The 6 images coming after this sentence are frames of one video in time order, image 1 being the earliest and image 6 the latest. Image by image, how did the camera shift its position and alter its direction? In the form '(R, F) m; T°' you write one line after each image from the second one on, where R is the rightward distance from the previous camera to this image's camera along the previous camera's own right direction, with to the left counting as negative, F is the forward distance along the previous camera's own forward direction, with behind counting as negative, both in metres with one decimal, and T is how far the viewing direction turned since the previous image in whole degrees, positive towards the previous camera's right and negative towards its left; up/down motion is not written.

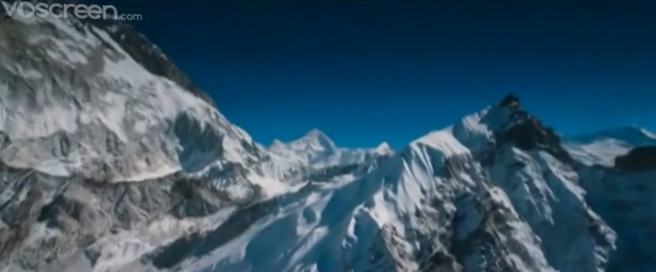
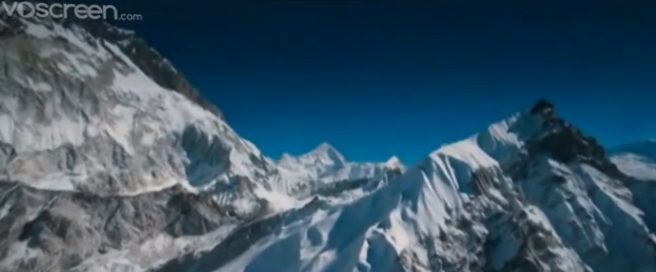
(+0.2, +20.5) m; -1°
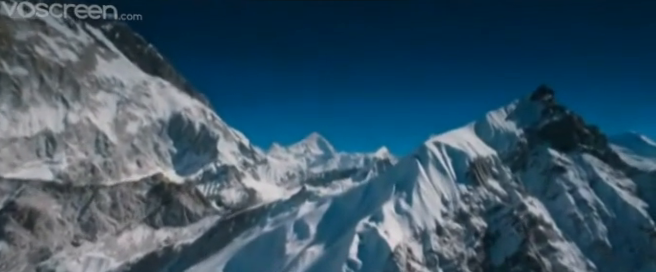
(+0.2, +8.6) m; +1°
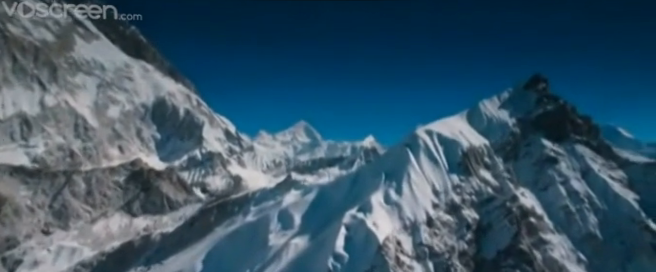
(+0.1, +5.7) m; +1°
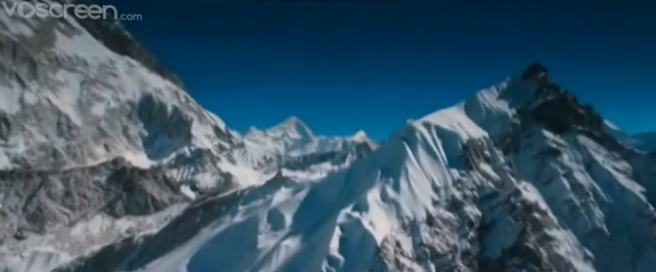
(-0.1, +7.1) m; +1°
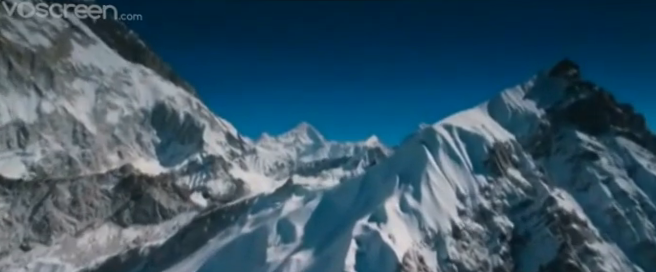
(-0.2, +8.5) m; -1°
